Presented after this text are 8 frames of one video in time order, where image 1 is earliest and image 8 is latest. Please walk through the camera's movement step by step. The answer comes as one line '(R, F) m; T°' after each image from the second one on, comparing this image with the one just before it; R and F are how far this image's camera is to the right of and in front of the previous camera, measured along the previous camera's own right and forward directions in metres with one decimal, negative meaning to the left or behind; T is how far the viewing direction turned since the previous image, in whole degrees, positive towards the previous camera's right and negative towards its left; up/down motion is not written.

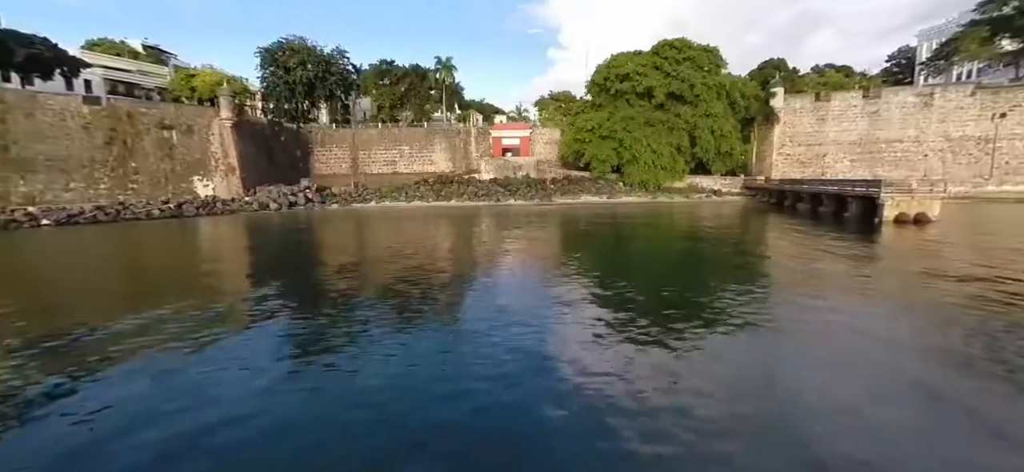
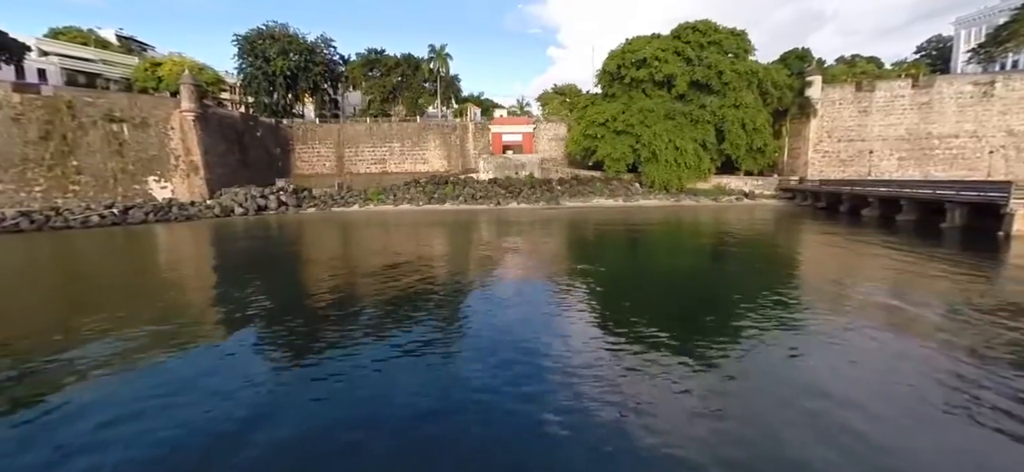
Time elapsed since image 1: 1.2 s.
(-0.1, +3.5) m; 0°
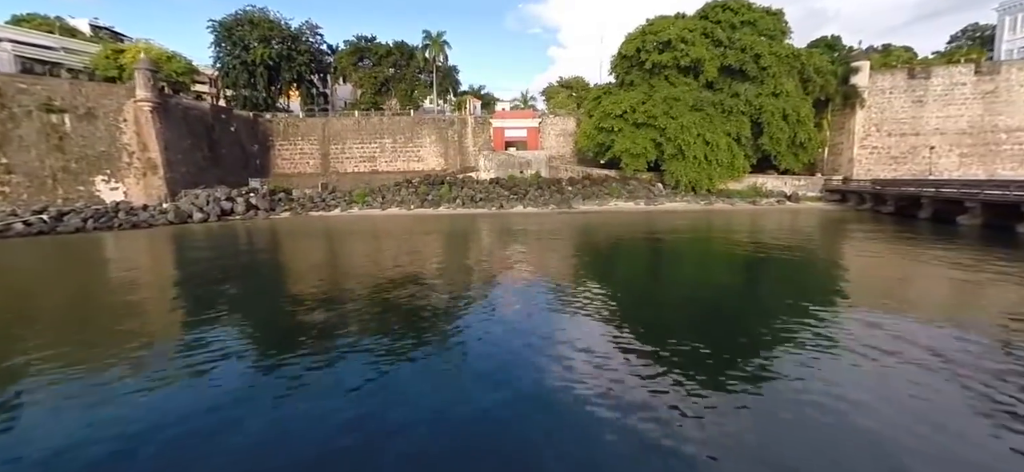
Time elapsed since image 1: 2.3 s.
(-0.2, +3.3) m; 0°
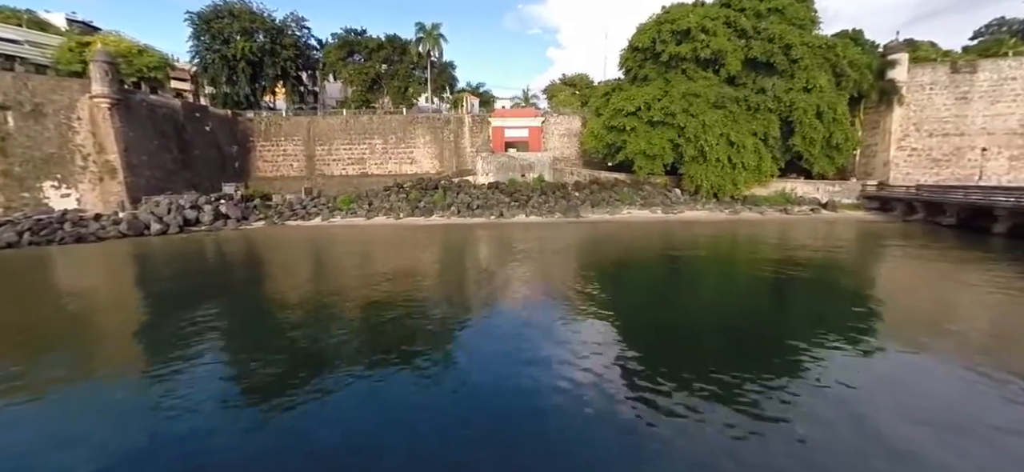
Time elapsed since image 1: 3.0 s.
(-0.1, +2.3) m; 0°
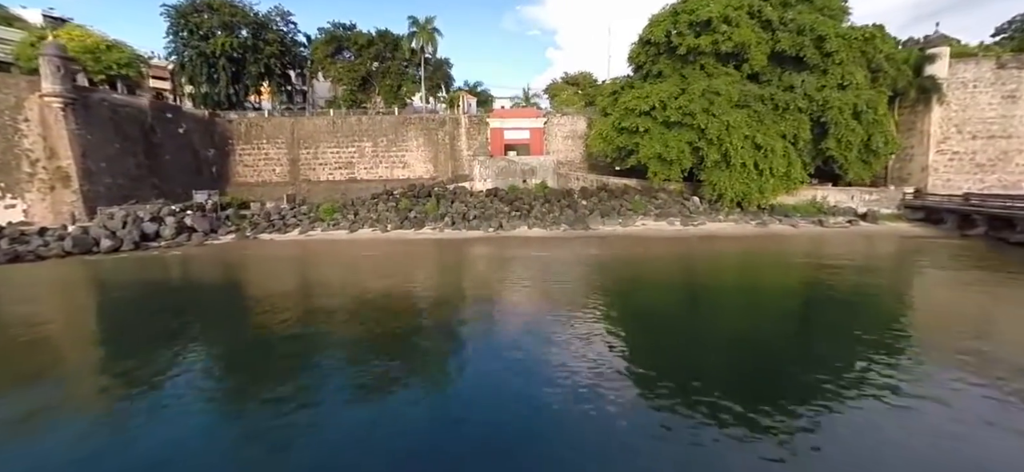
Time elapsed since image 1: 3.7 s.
(-0.1, +2.1) m; 0°
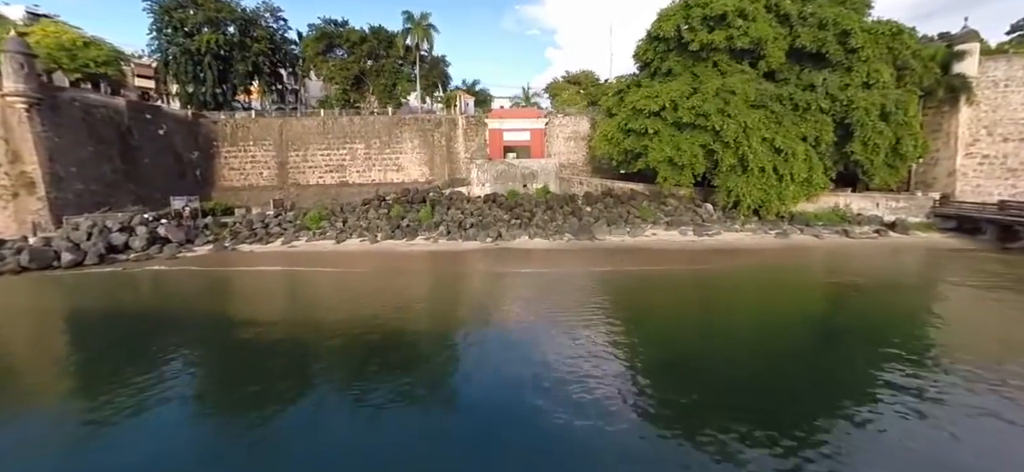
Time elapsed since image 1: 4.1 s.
(0.0, +1.3) m; 0°
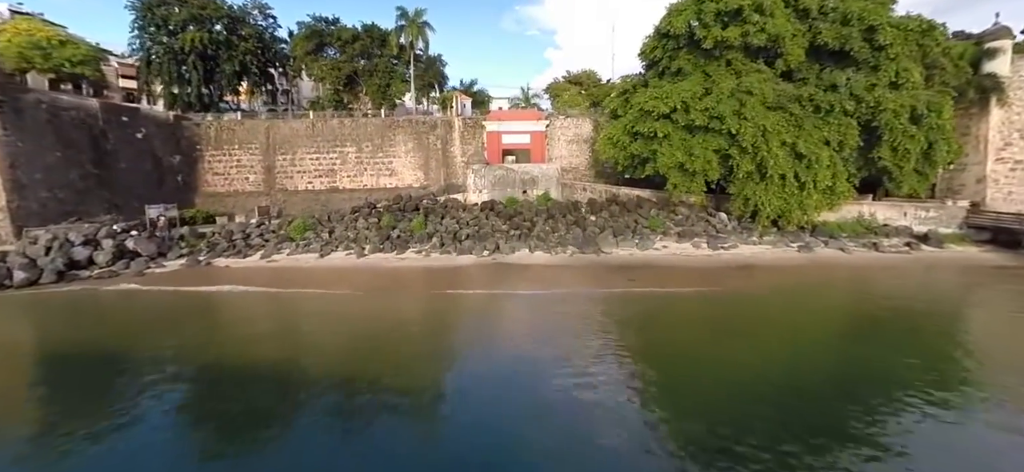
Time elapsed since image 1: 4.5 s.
(0.0, +1.3) m; 0°
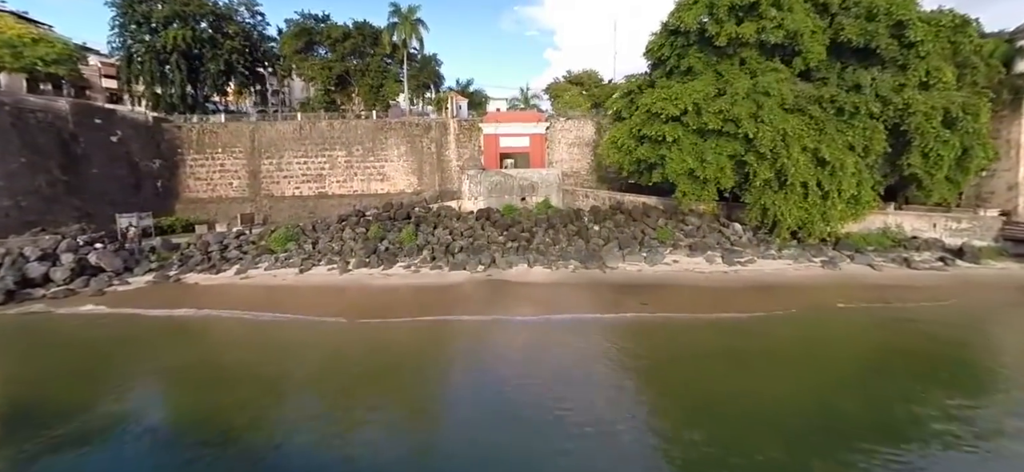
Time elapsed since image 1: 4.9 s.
(+0.1, +1.2) m; 0°
